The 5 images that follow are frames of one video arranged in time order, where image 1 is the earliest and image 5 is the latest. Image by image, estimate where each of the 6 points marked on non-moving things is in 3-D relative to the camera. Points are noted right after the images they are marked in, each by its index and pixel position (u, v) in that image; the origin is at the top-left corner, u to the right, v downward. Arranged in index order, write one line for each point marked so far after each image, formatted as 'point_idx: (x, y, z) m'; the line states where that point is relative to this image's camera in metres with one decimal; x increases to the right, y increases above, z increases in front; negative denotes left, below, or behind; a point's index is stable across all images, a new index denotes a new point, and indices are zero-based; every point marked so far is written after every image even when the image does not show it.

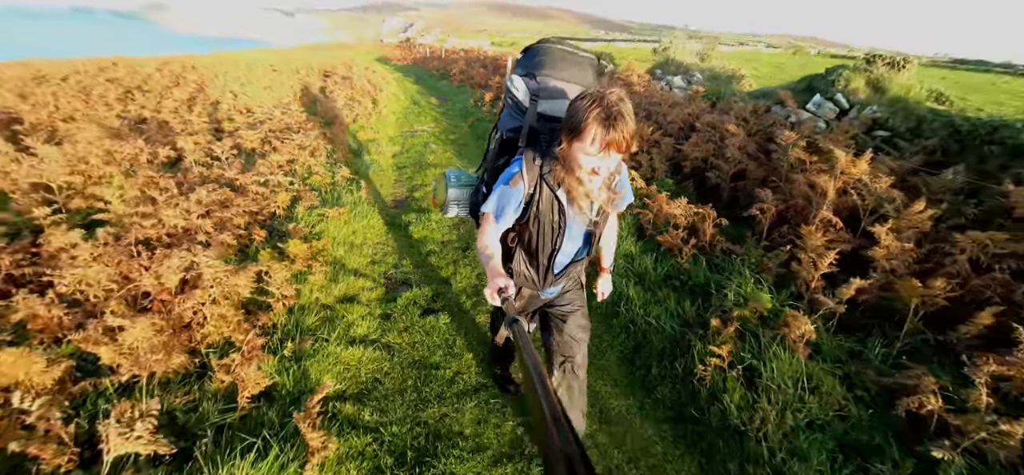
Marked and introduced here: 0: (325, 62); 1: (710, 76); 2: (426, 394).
0: (-8.0, +7.3, +17.2) m
1: (+4.6, +3.9, +9.8) m
2: (-0.6, -1.2, +3.3) m
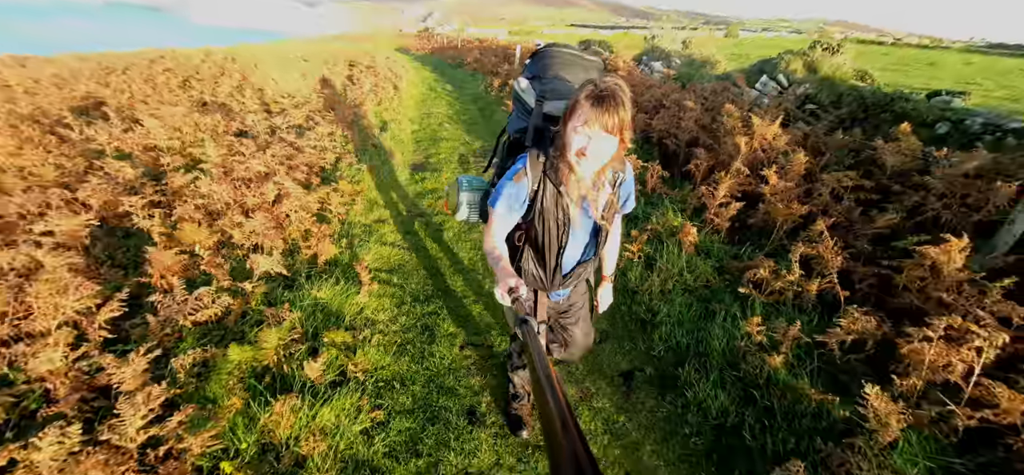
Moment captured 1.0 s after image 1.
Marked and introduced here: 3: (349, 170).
0: (-7.6, +8.5, +18.9) m
1: (+4.7, +4.8, +11.0) m
2: (-0.9, -0.4, +4.9) m
3: (-2.9, +1.2, +7.3) m
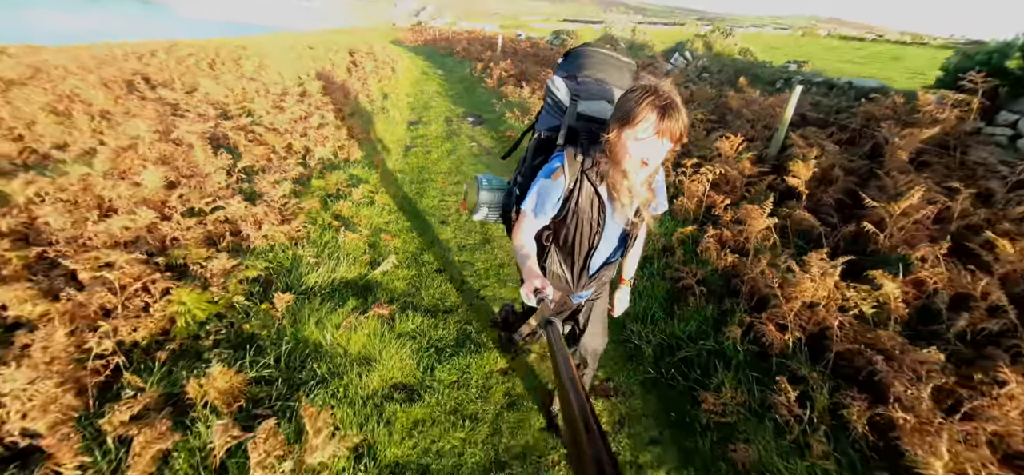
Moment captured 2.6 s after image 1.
0: (-8.4, +10.2, +21.2) m
1: (+4.0, +6.5, +13.5) m
2: (-1.6, +1.1, +7.4) m
3: (-3.6, +2.8, +9.8) m
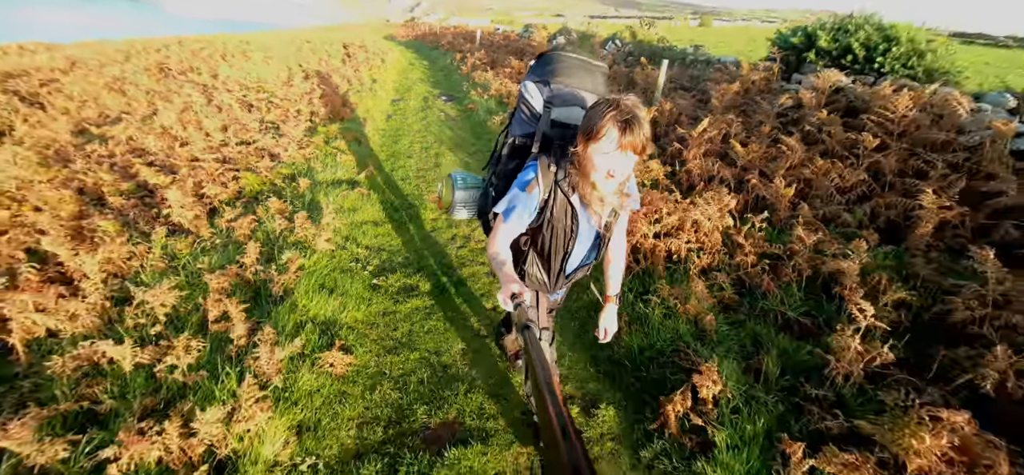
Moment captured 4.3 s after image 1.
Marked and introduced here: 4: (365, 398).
0: (-9.7, +11.6, +23.6) m
1: (+2.8, +8.0, +16.0) m
2: (-2.7, +2.6, +9.8) m
3: (-4.8, +4.2, +12.2) m
4: (-1.2, -1.3, +3.3) m
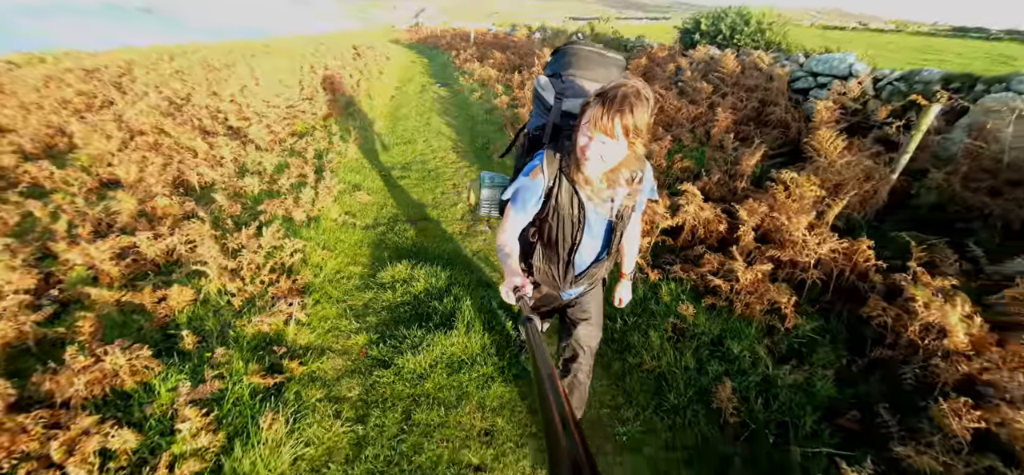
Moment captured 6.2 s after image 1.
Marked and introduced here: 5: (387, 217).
0: (-10.3, +13.1, +26.8) m
1: (+2.0, +9.6, +18.9) m
2: (-3.5, +4.2, +12.8) m
3: (-5.5, +5.8, +15.2) m
4: (-2.0, +0.4, +6.2) m
5: (-1.9, +0.3, +6.1) m
